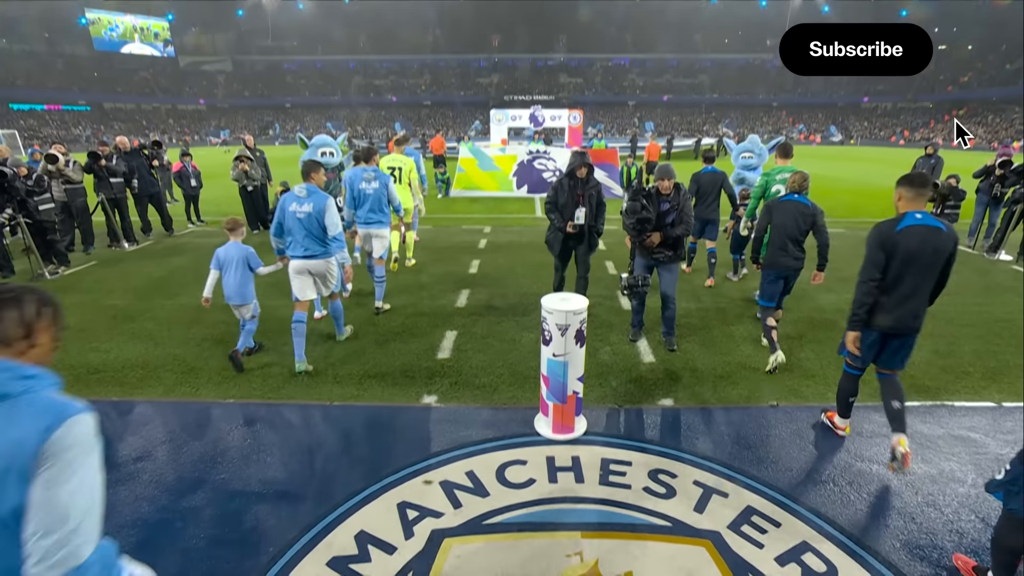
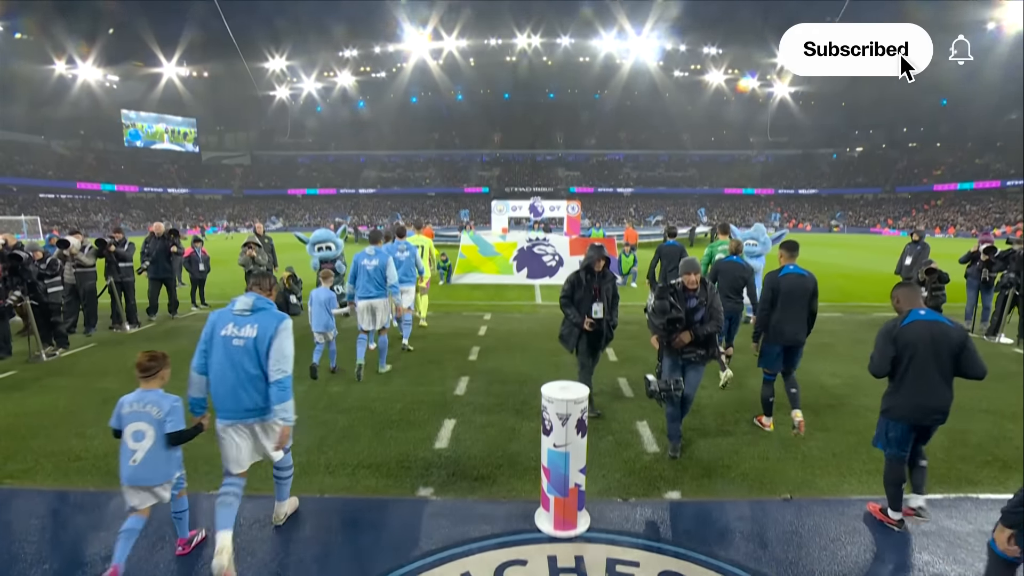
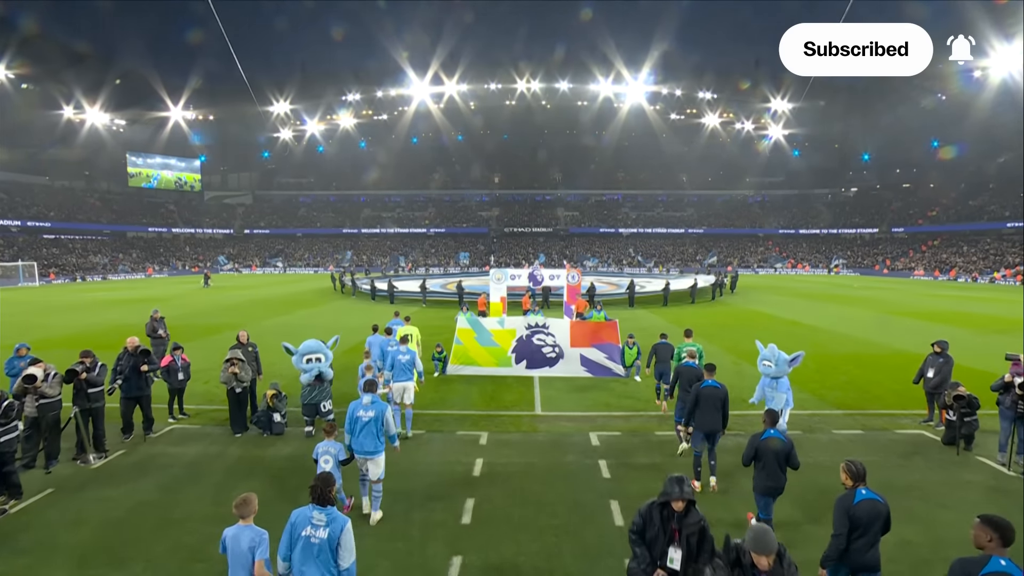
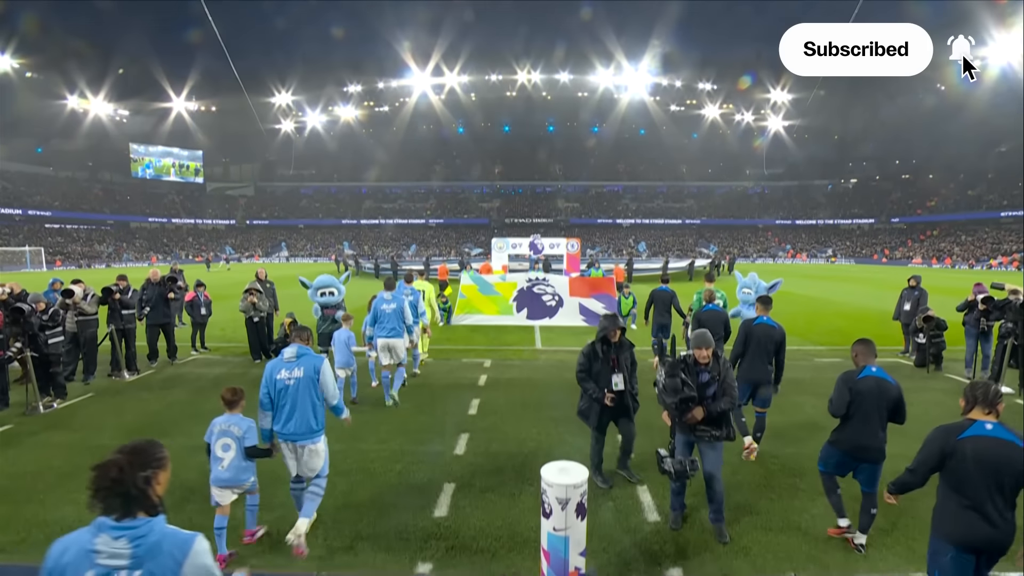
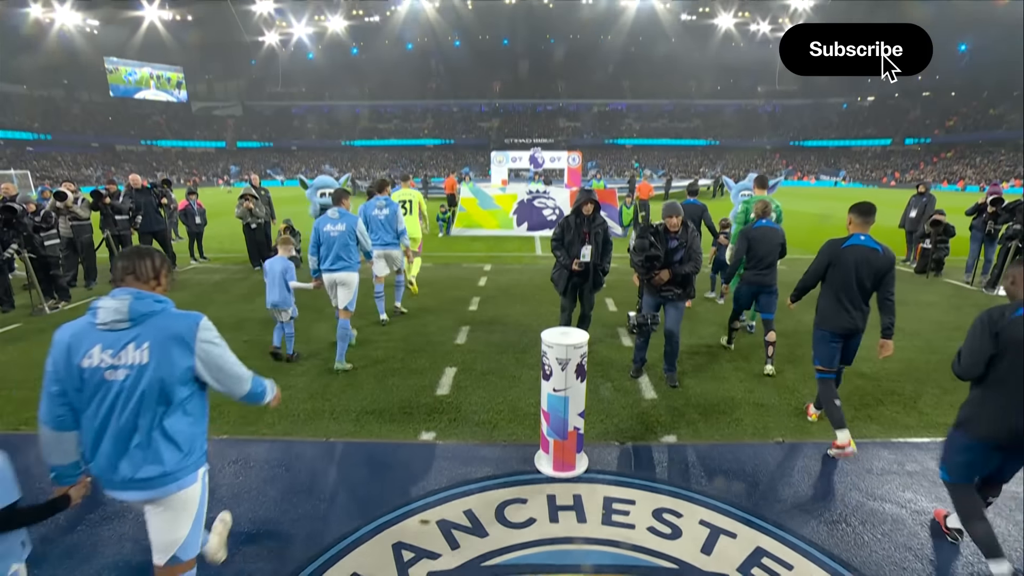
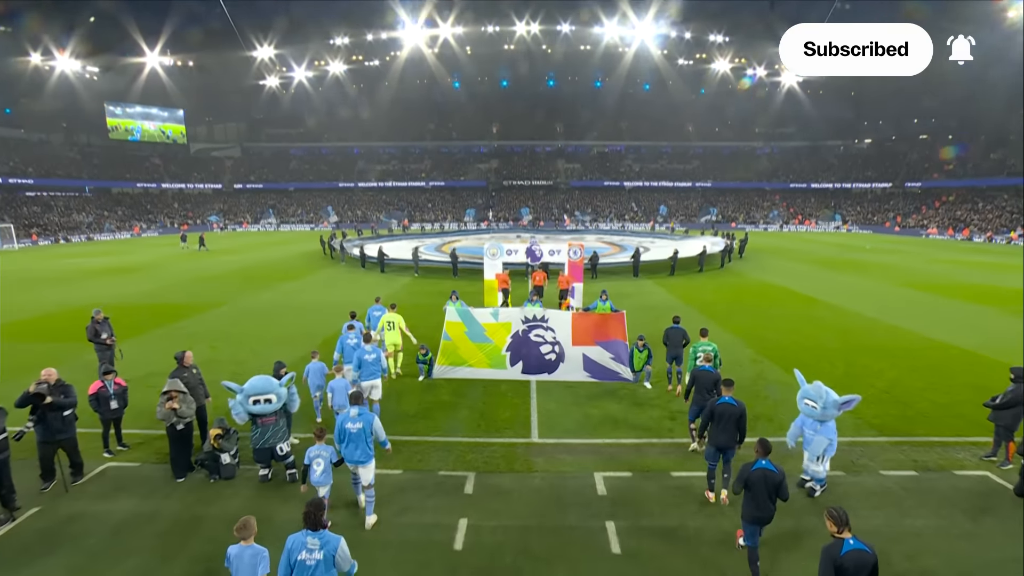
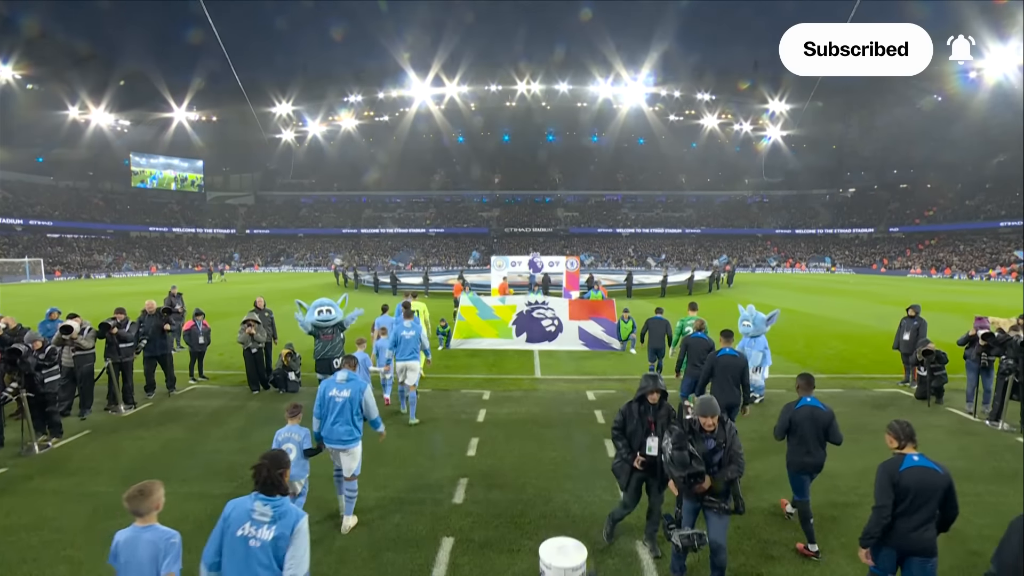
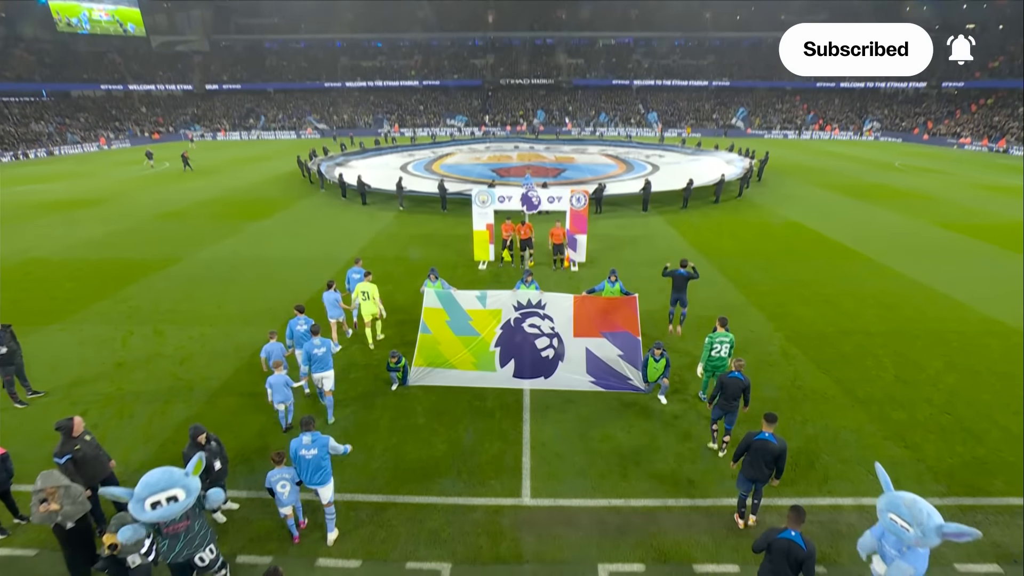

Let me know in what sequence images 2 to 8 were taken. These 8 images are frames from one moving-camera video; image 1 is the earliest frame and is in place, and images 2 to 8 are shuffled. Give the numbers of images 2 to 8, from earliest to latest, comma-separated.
5, 2, 4, 7, 3, 6, 8
